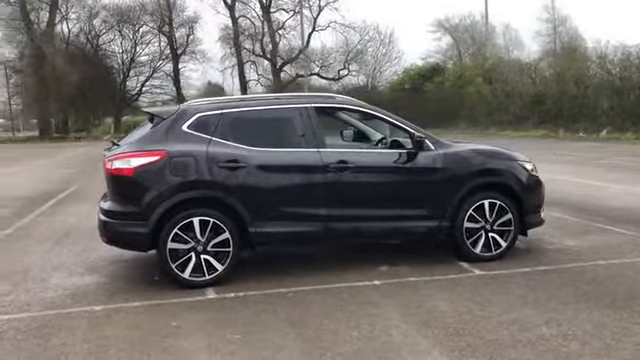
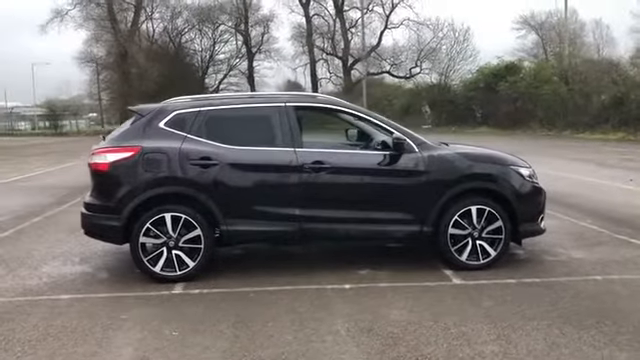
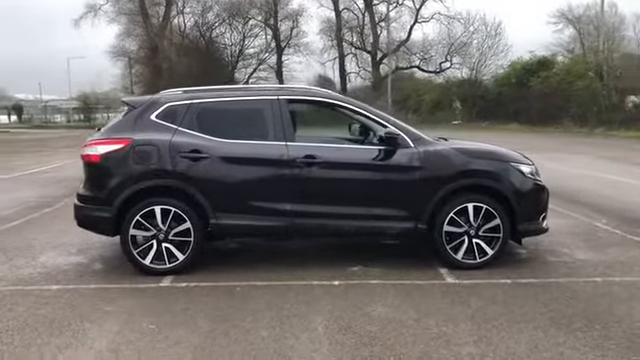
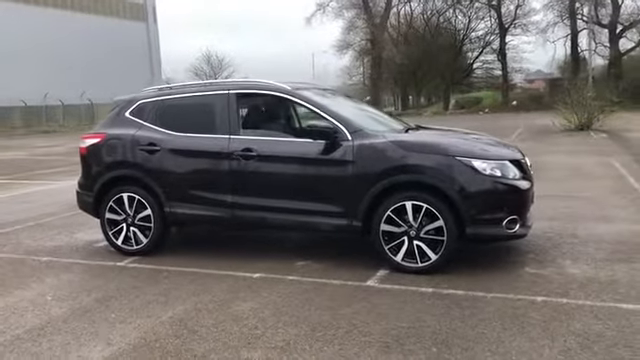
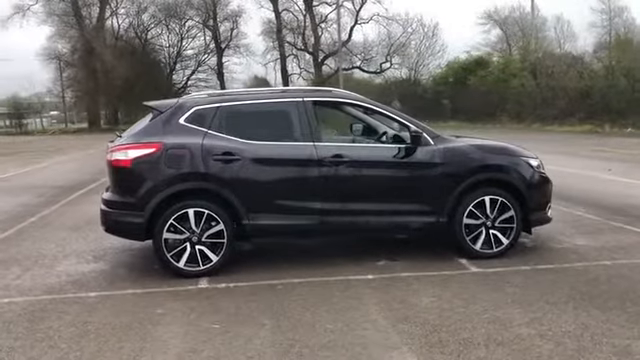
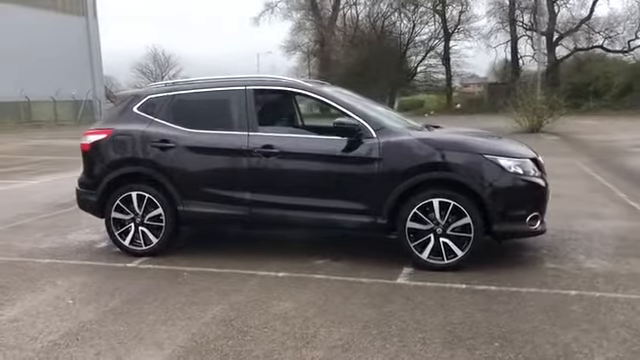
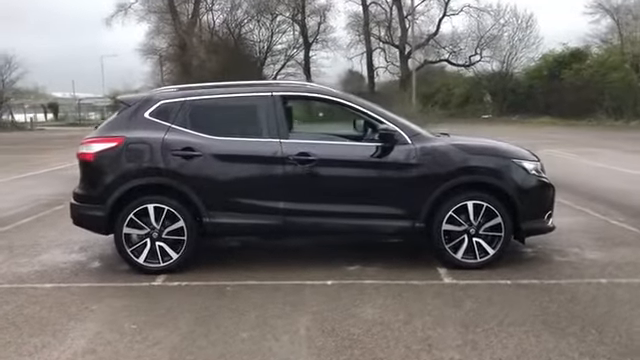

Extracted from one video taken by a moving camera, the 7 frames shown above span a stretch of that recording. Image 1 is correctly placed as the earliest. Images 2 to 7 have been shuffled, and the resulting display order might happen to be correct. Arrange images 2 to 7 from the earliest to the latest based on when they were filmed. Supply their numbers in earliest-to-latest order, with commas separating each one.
5, 2, 3, 7, 6, 4
